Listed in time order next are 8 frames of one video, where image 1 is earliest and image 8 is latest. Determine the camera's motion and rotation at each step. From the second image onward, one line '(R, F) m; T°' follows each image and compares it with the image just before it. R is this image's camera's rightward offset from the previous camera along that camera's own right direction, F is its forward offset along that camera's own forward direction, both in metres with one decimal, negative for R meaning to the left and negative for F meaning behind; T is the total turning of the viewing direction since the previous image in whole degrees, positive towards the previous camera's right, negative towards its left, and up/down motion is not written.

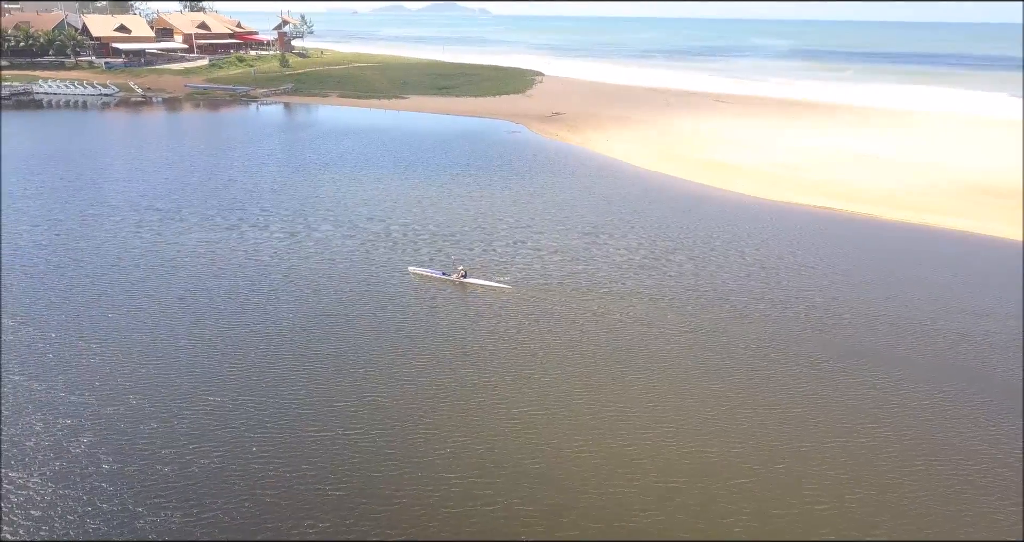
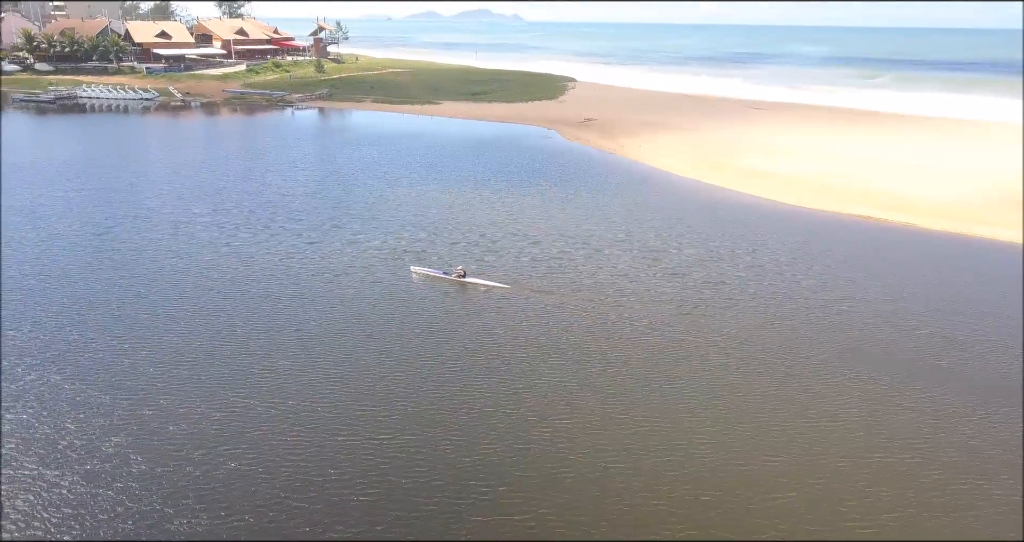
(-0.1, +0.3) m; -2°
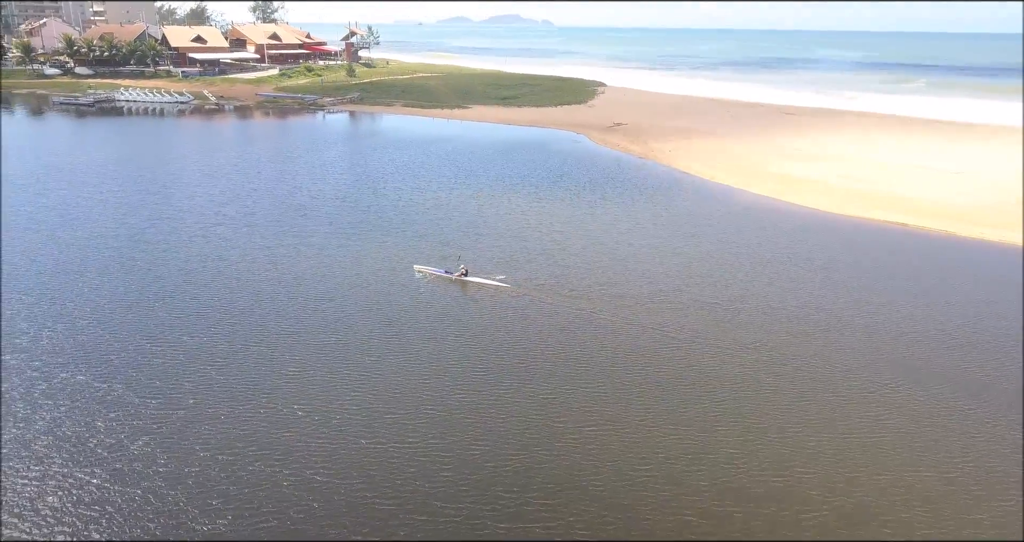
(-0.1, +0.3) m; -2°
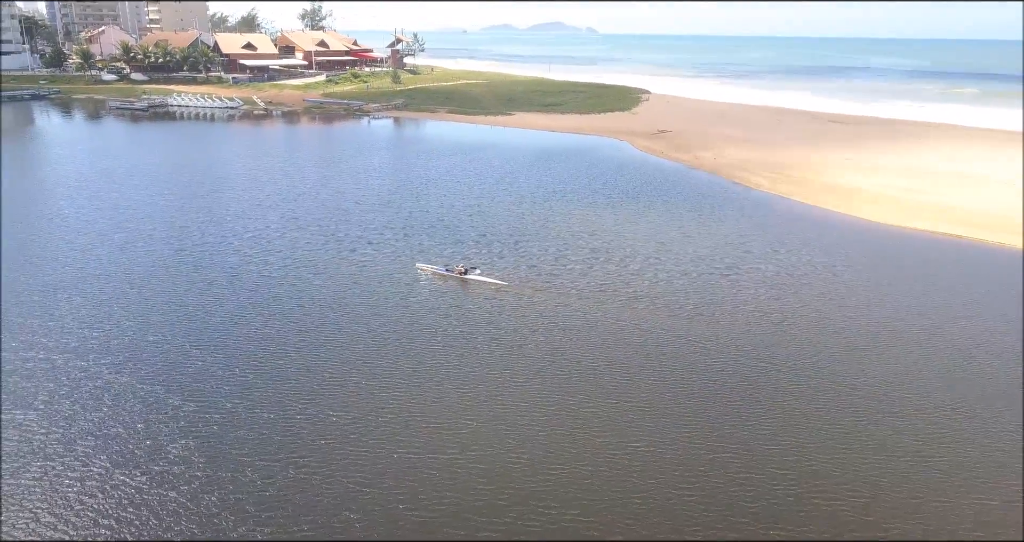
(-0.1, +0.4) m; -3°
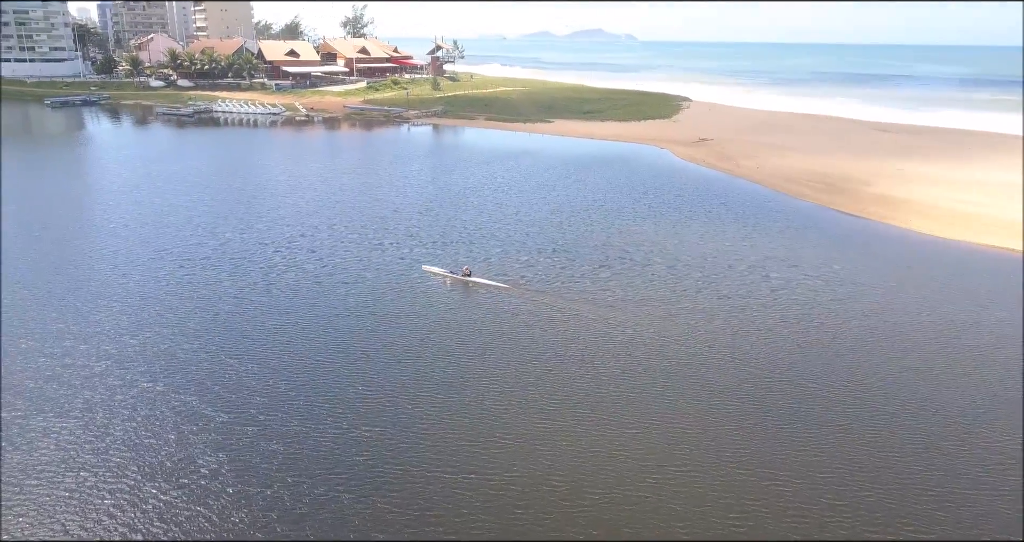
(-0.1, +0.4) m; -3°
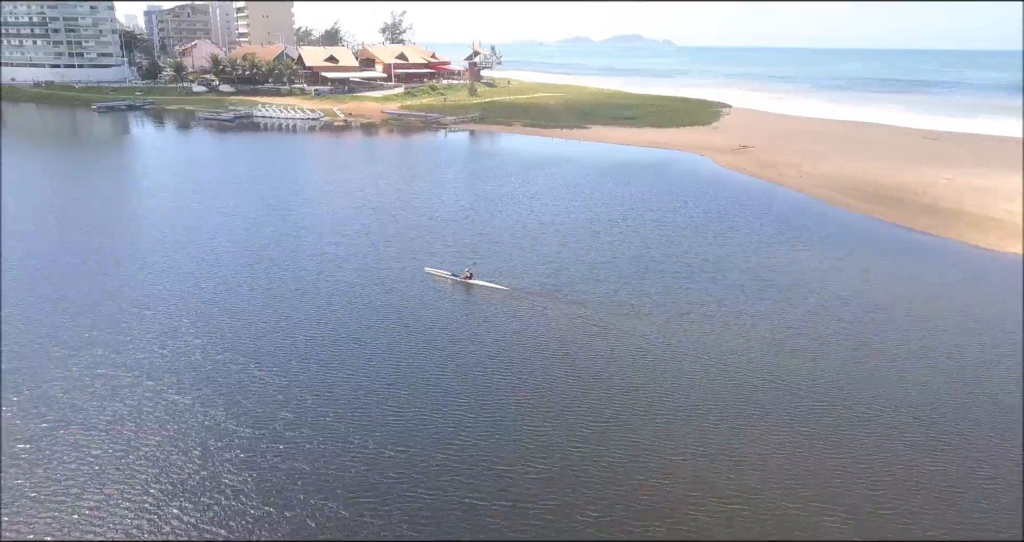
(-0.1, +0.4) m; -3°
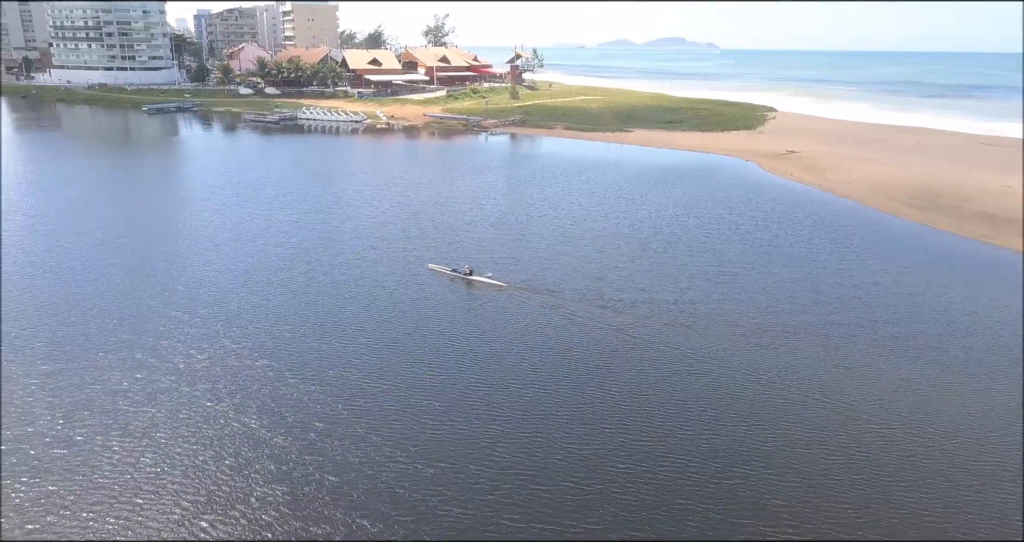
(-0.1, +0.4) m; -3°
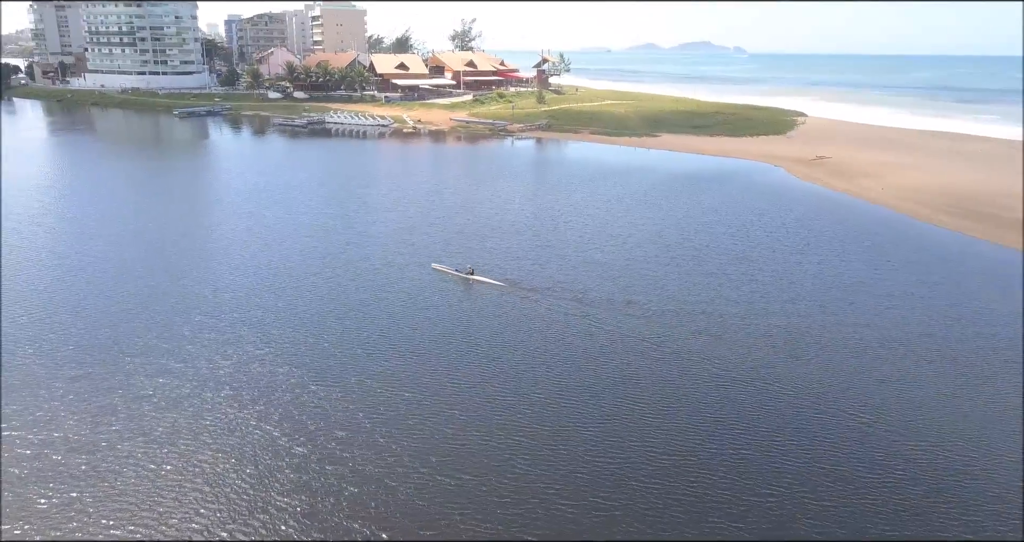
(0.0, +0.2) m; -2°
